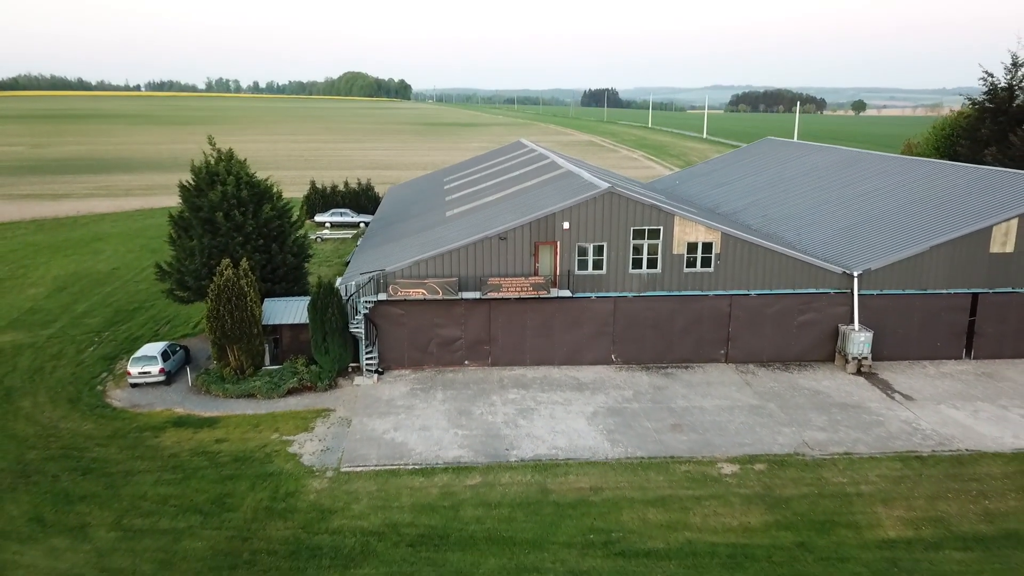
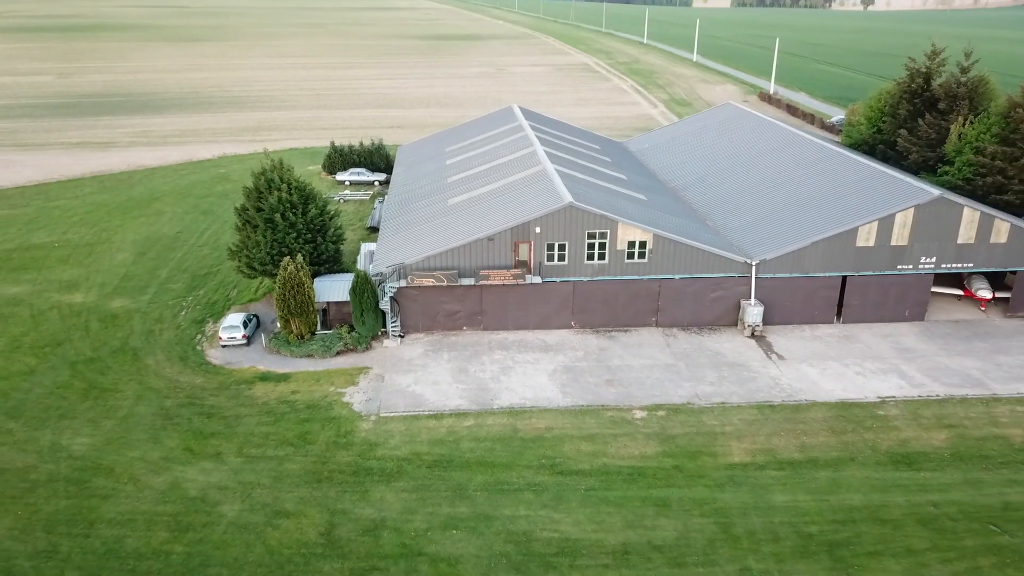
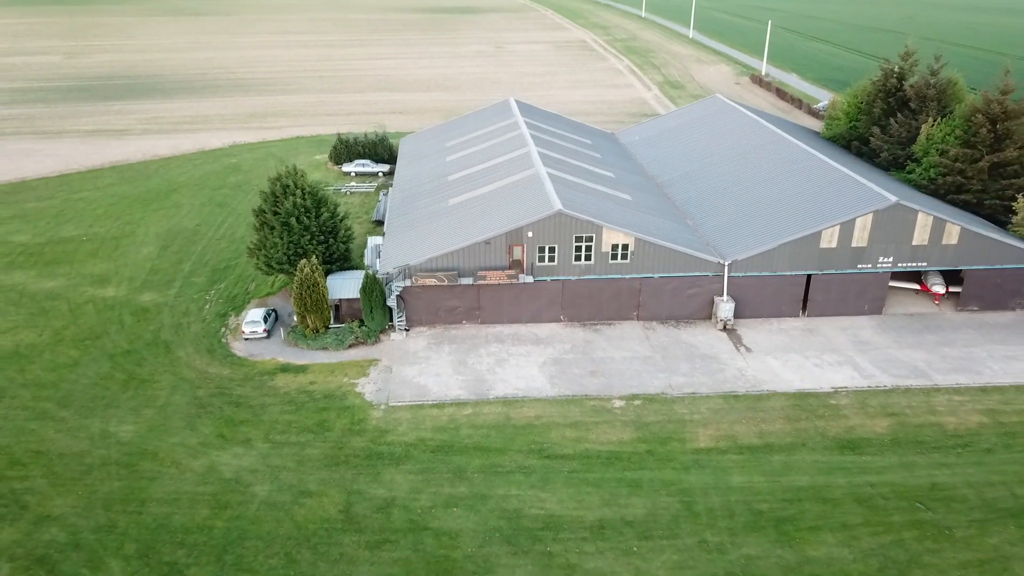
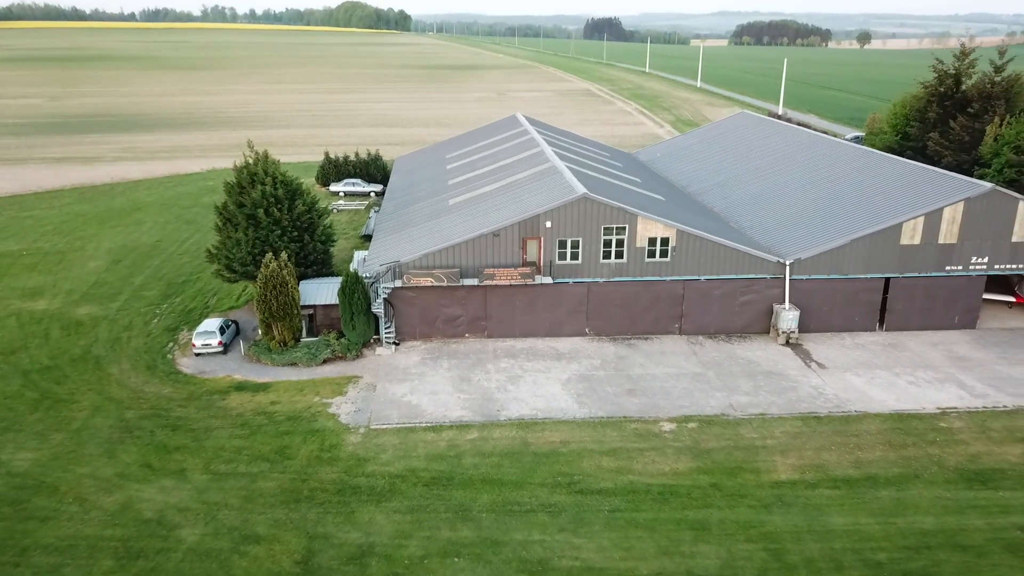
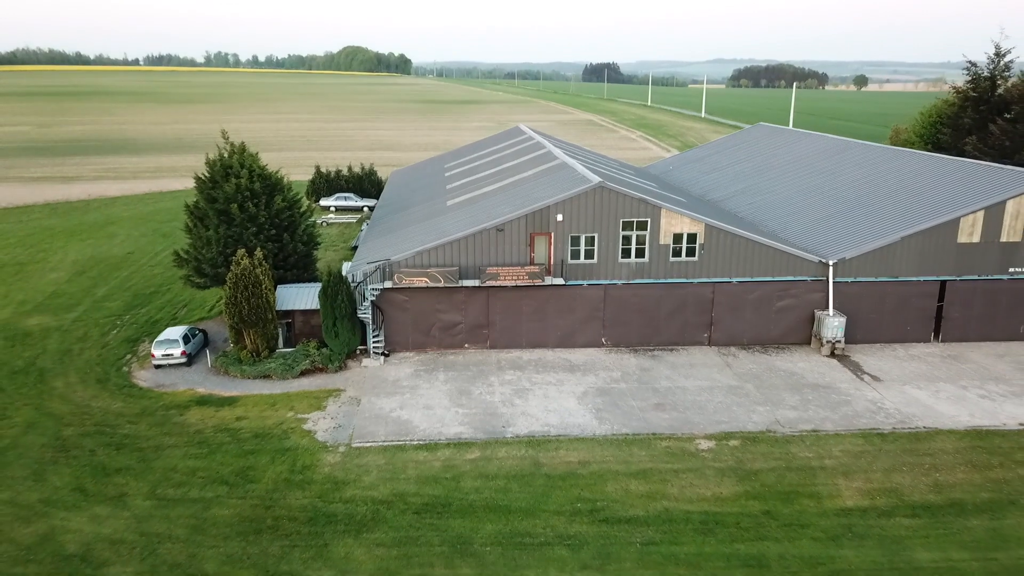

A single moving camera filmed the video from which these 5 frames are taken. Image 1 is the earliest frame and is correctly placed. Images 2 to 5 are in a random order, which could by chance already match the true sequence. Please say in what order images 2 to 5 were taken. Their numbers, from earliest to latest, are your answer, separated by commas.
5, 4, 2, 3
